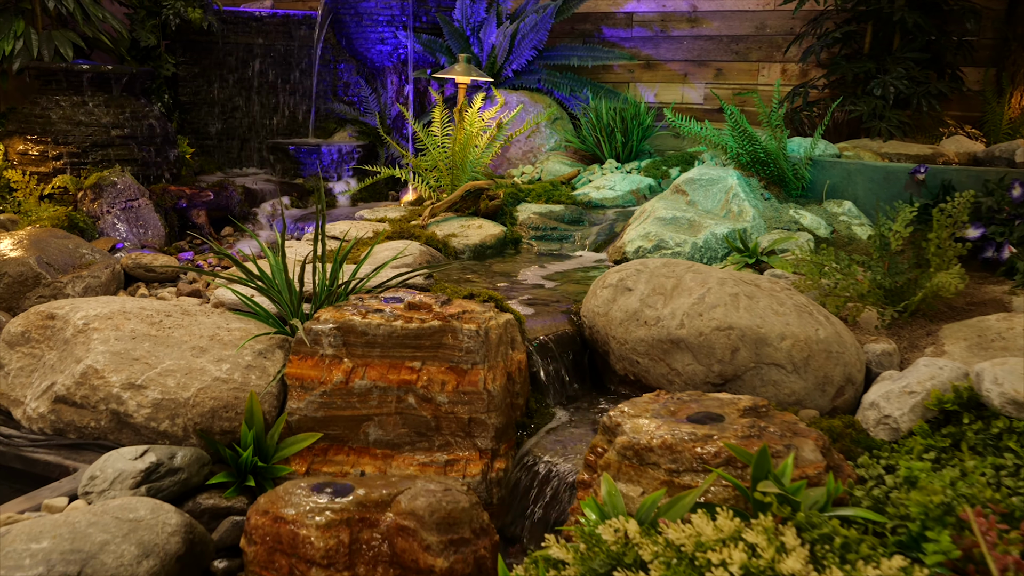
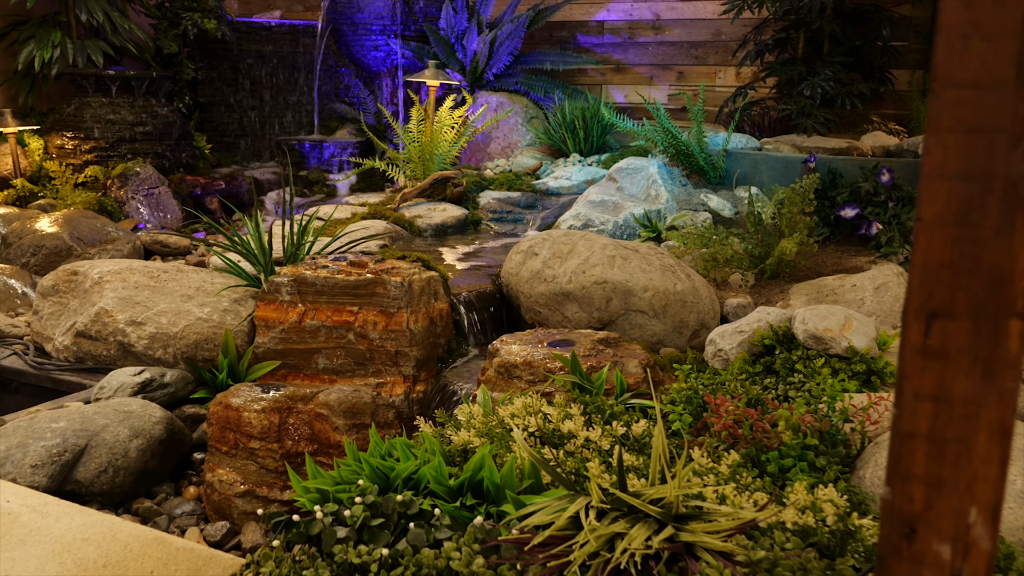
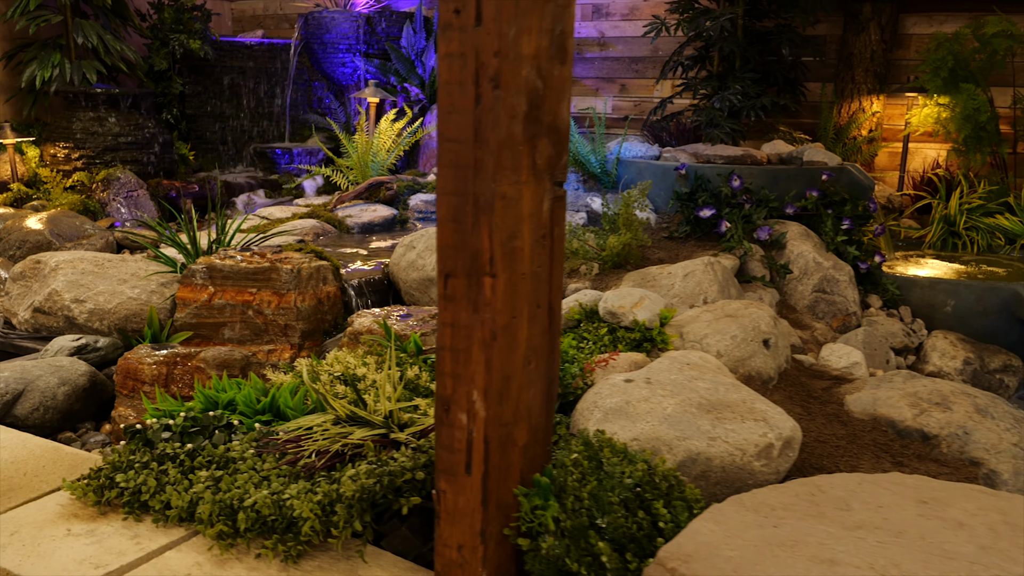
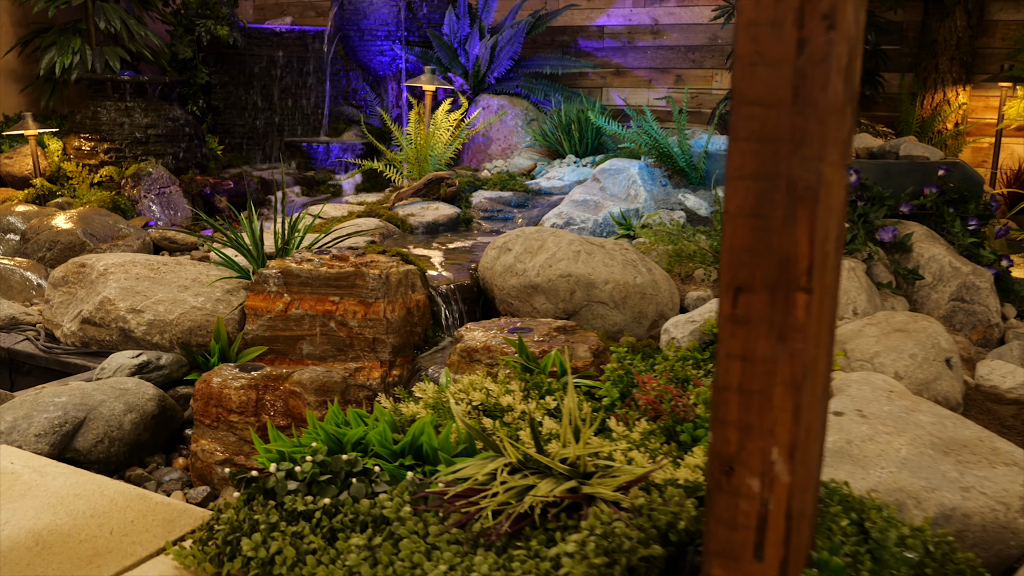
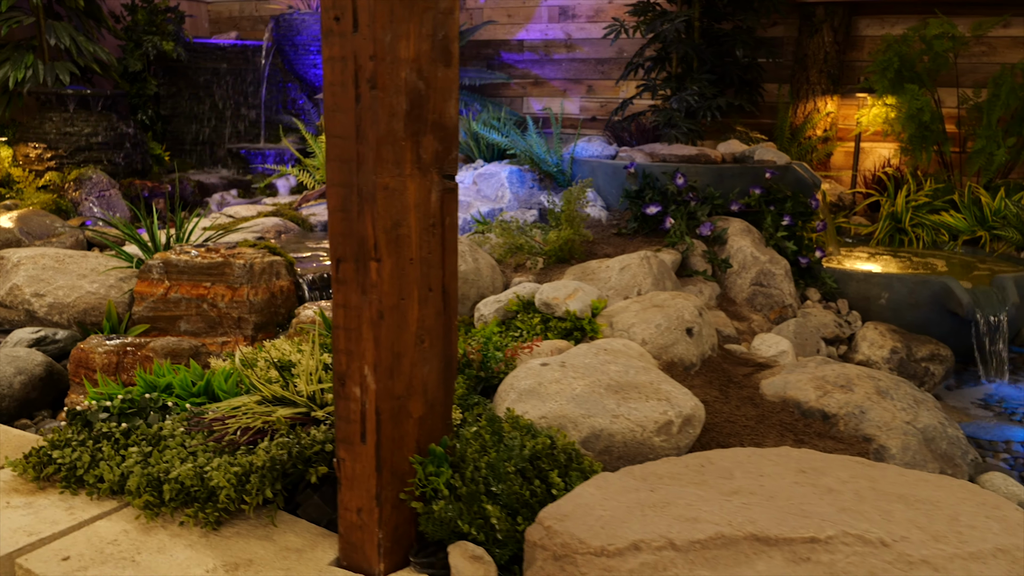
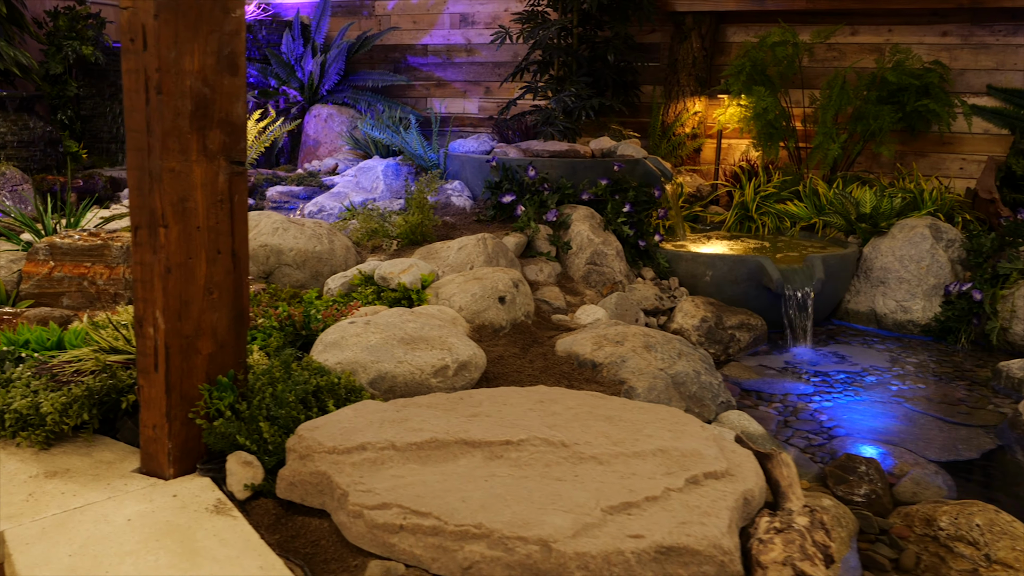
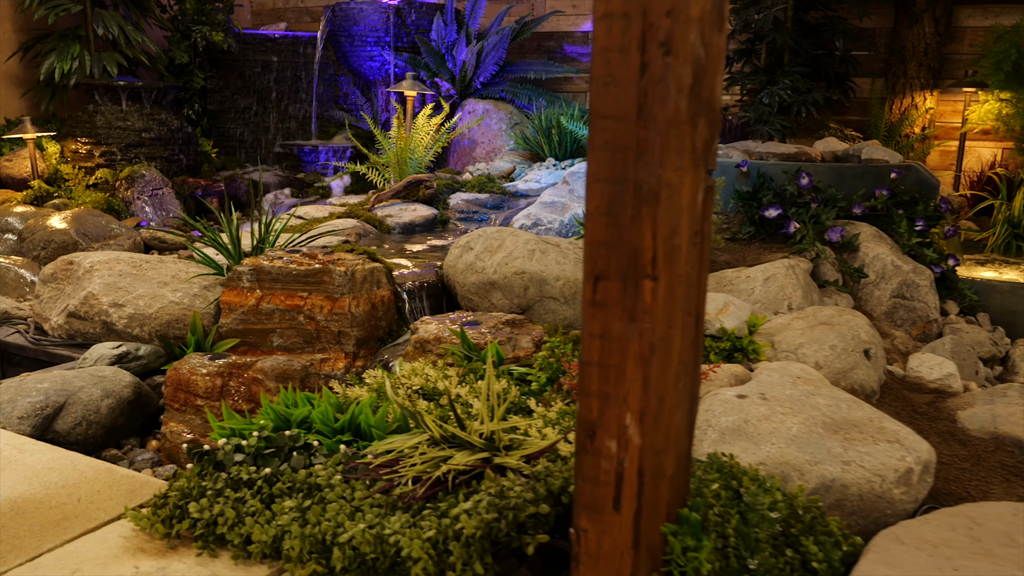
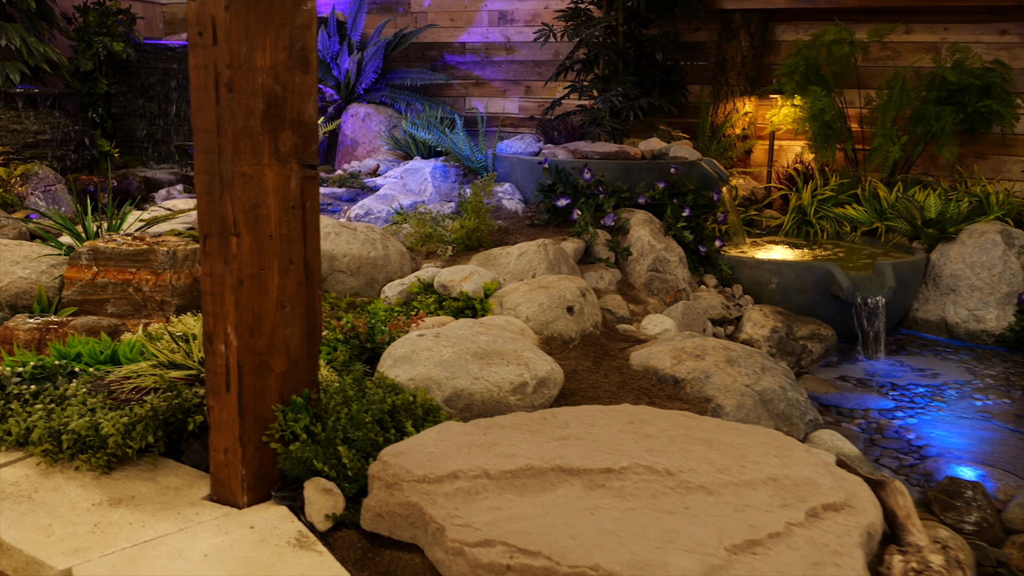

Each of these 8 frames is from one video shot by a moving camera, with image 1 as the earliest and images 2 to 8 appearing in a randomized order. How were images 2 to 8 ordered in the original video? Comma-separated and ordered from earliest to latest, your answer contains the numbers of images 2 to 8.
2, 4, 7, 3, 5, 8, 6
